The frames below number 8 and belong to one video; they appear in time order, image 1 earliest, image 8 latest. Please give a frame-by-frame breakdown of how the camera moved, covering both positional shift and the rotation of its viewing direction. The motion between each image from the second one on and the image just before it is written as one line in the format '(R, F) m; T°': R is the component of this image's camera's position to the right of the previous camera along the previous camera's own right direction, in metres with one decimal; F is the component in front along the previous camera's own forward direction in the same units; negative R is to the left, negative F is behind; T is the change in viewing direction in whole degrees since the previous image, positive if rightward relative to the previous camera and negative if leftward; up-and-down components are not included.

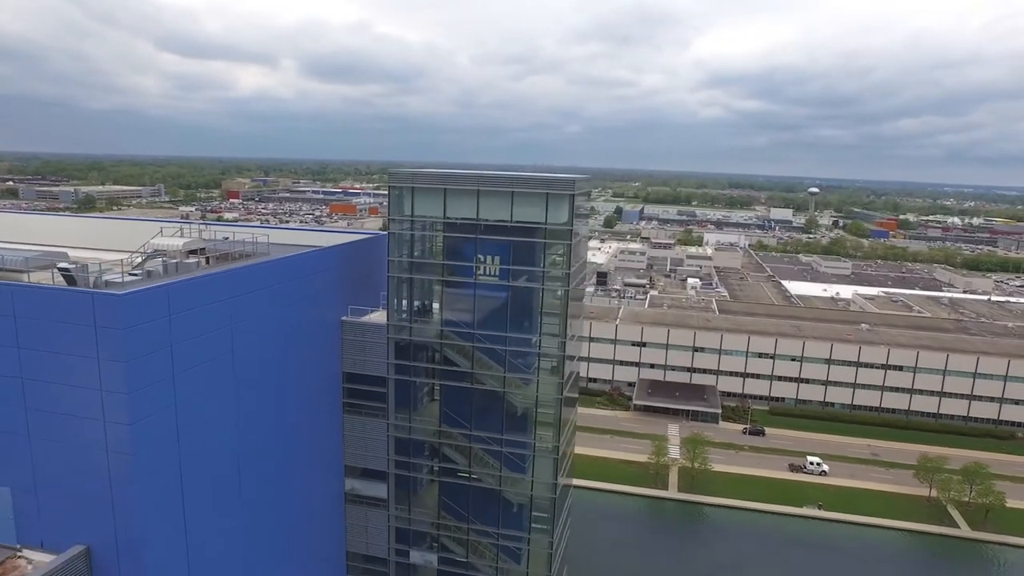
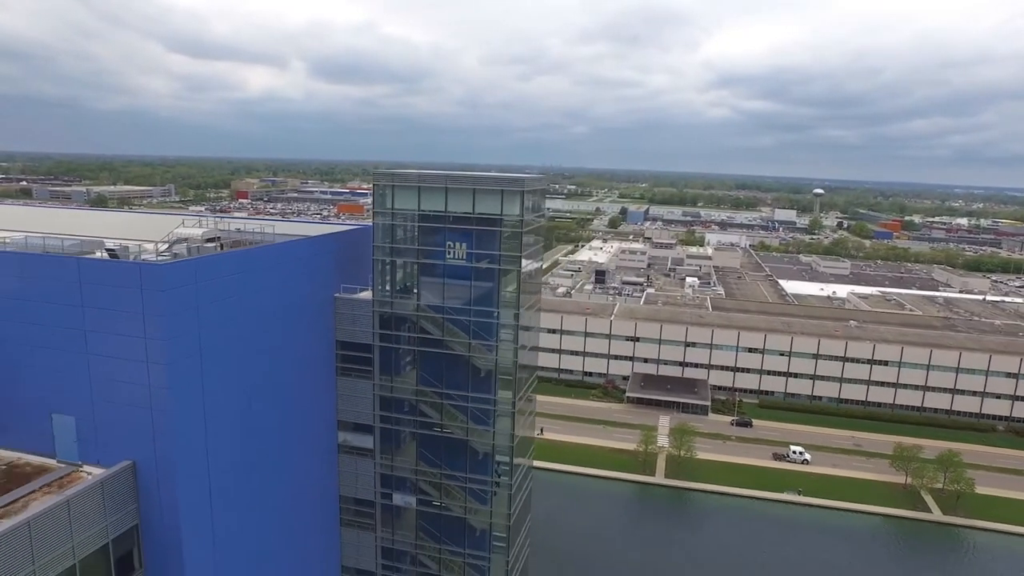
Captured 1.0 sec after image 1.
(+0.9, -2.4) m; -1°
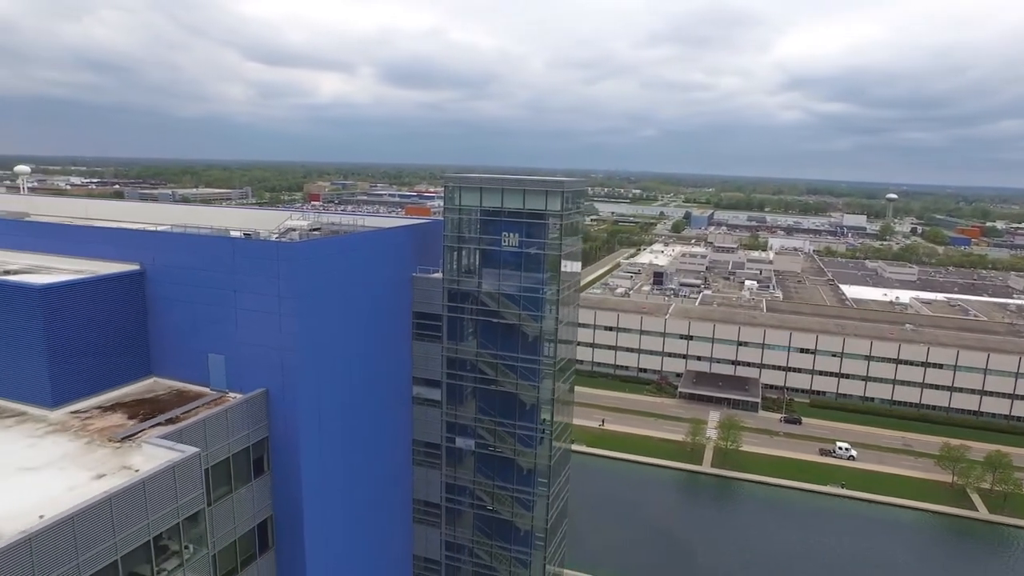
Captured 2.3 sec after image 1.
(+0.5, -3.4) m; -5°
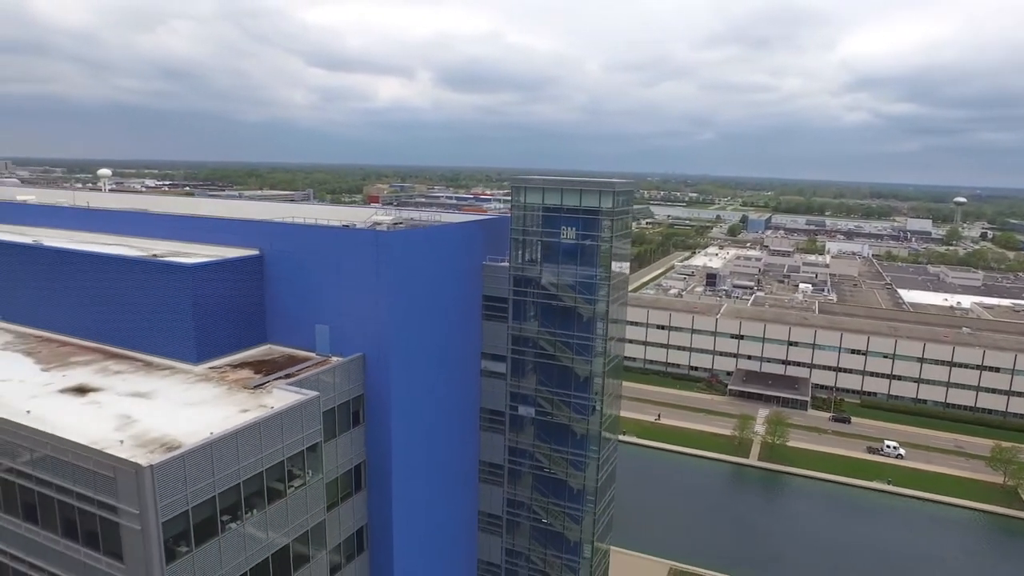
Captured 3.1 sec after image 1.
(-0.1, -2.8) m; -4°
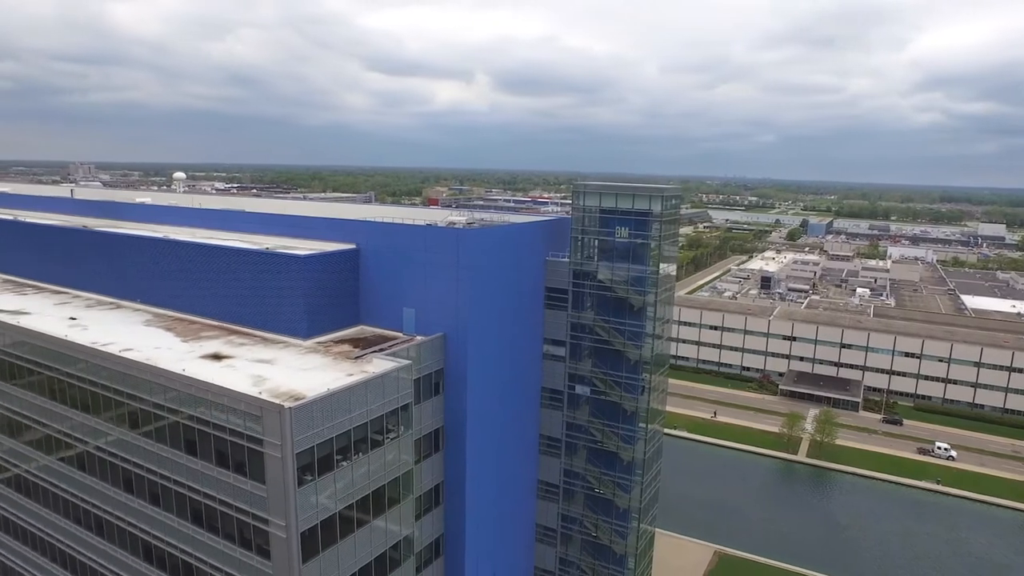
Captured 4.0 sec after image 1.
(-0.1, -3.0) m; -4°
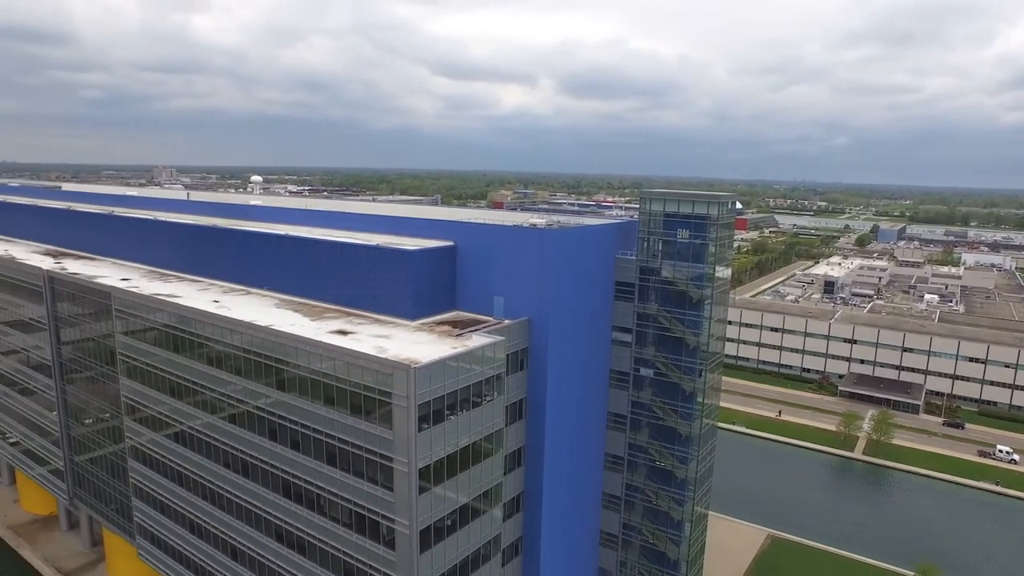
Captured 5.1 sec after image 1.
(-0.5, -3.8) m; -5°
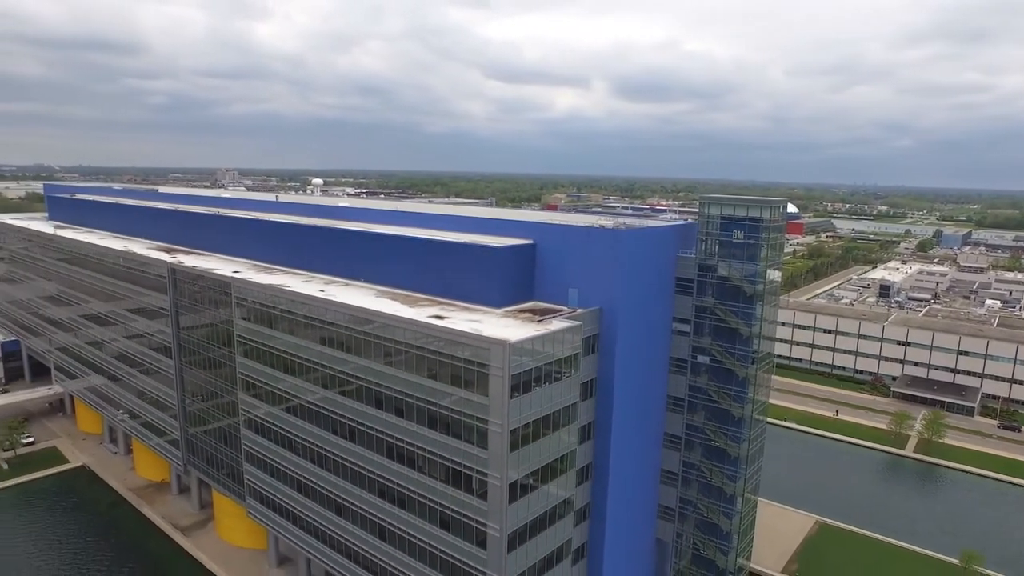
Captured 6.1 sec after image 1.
(-0.9, -3.7) m; -4°
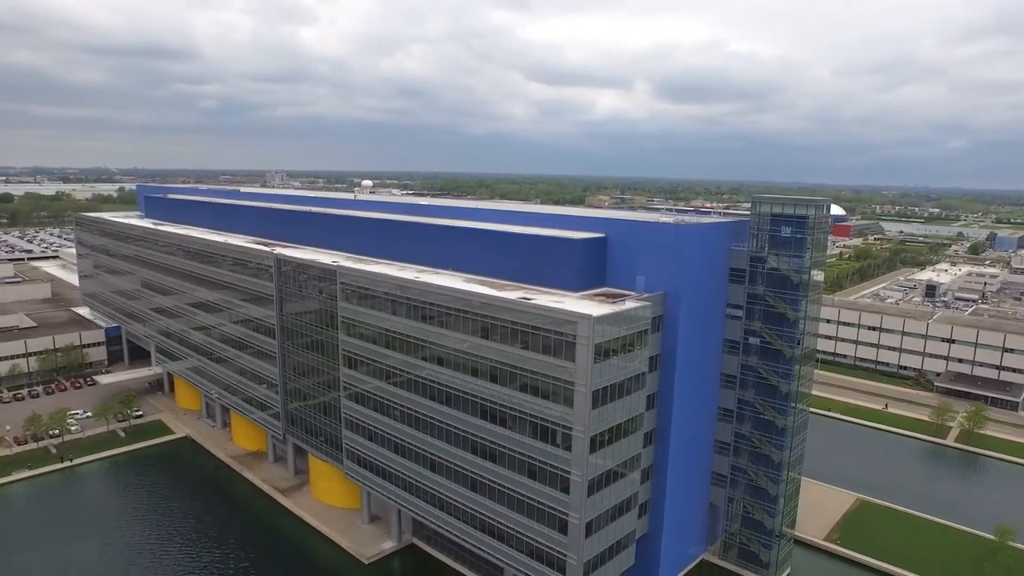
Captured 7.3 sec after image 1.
(-1.6, -4.7) m; -3°
